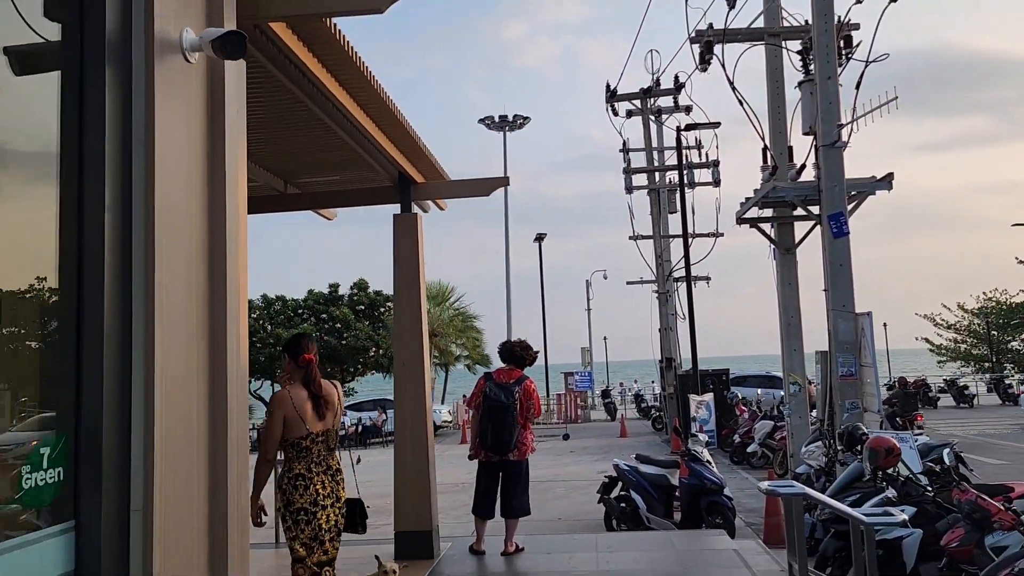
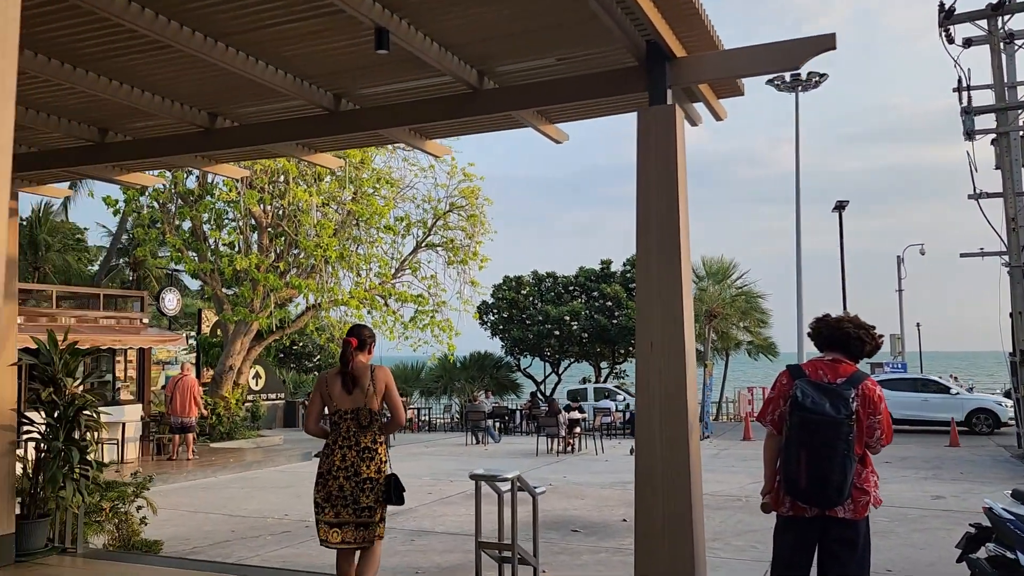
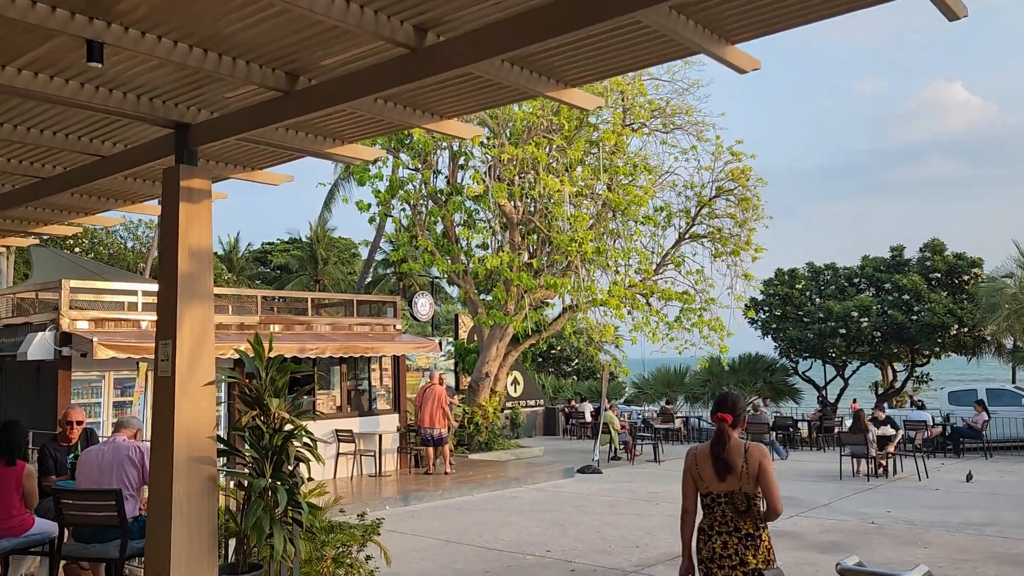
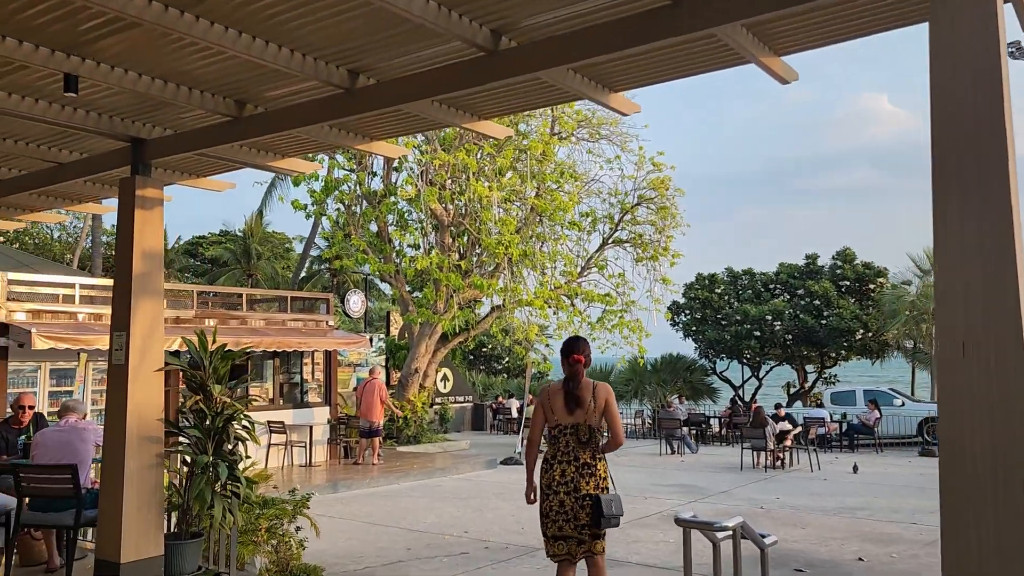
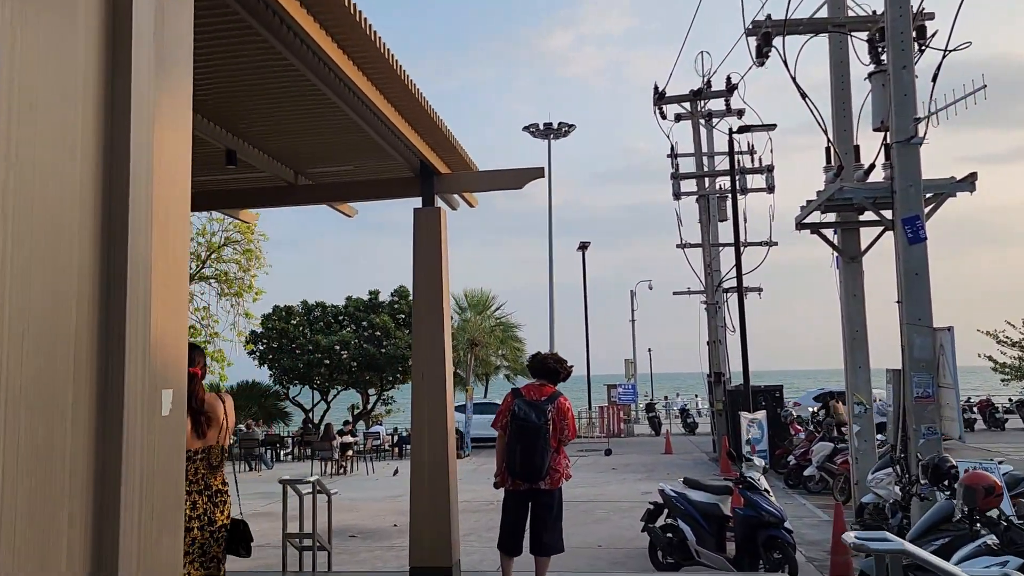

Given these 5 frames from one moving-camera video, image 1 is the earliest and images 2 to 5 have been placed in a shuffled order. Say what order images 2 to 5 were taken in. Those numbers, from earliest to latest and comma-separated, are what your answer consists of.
5, 2, 4, 3
